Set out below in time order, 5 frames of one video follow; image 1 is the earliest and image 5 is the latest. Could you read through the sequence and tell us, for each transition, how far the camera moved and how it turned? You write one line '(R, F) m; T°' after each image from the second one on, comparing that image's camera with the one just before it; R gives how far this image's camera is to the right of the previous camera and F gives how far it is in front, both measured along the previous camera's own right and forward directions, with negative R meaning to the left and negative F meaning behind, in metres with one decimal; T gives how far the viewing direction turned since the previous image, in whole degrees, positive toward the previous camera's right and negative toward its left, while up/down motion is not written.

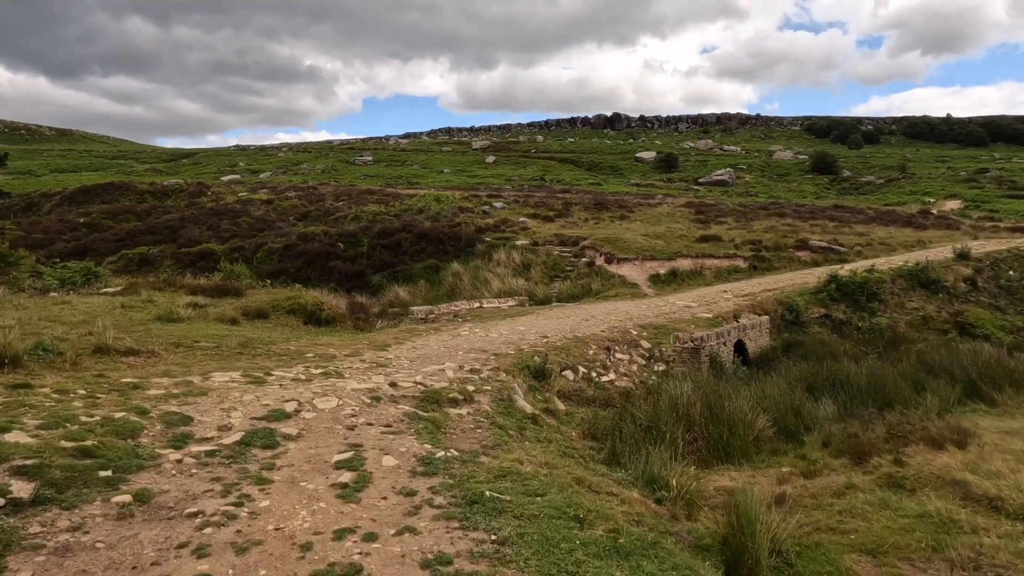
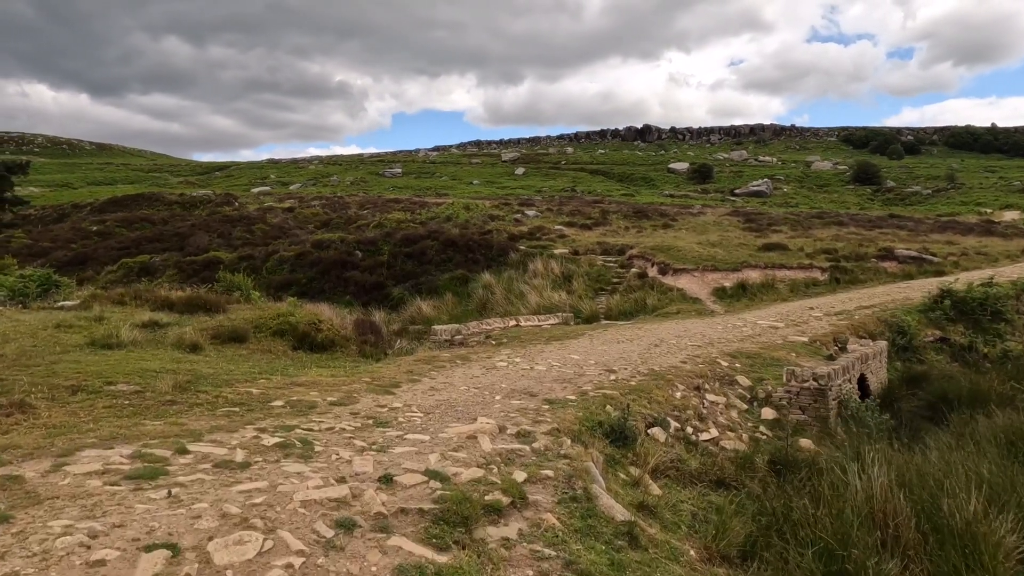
(-0.4, +3.1) m; -2°
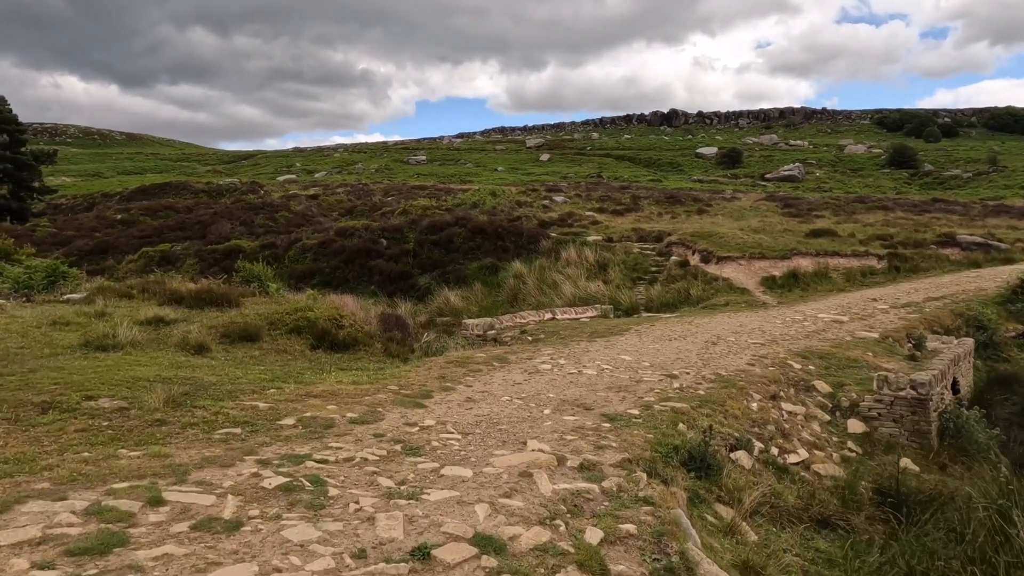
(-0.3, +1.1) m; -2°
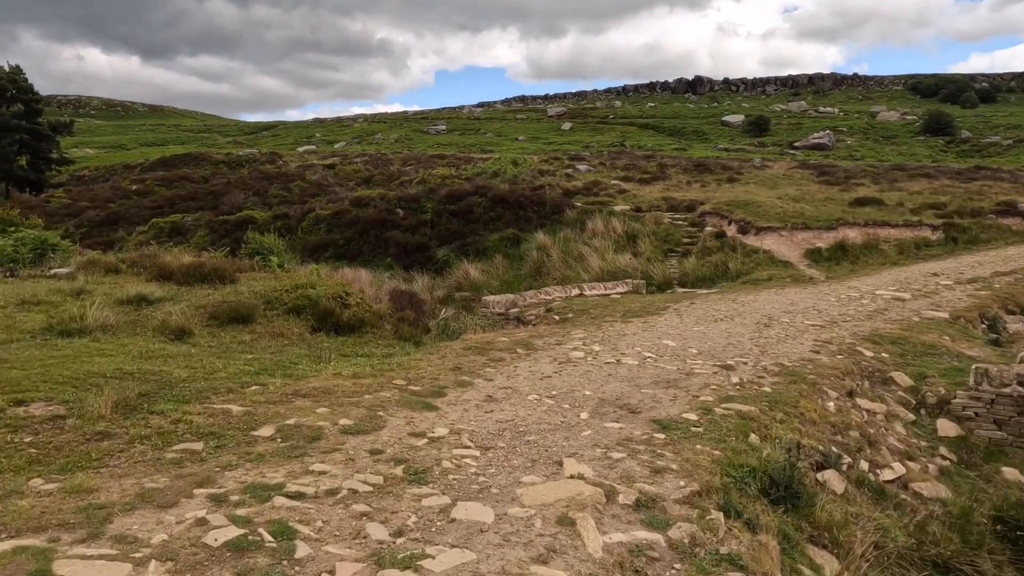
(-0.1, +1.1) m; -2°
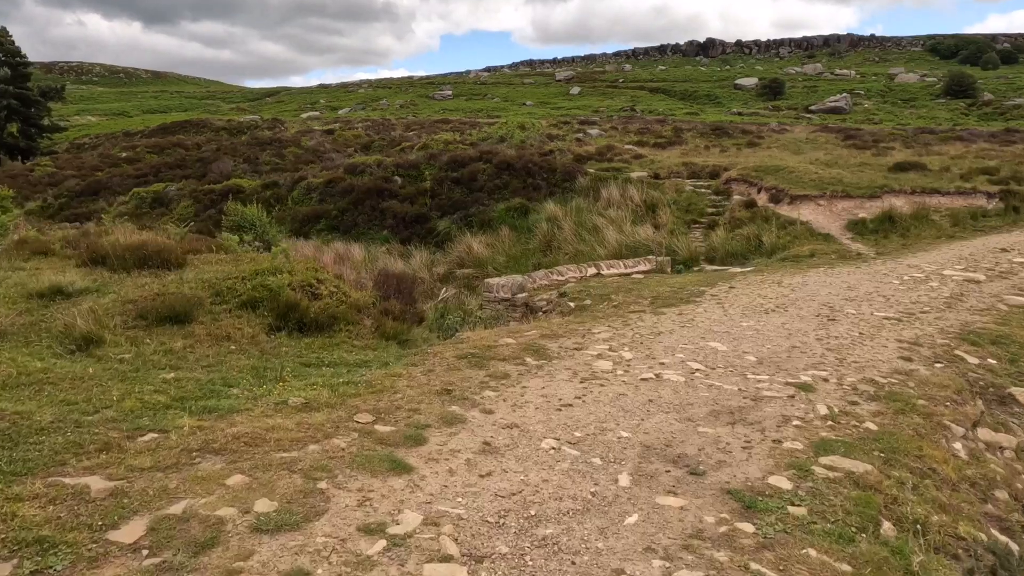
(0.0, +1.7) m; -1°
